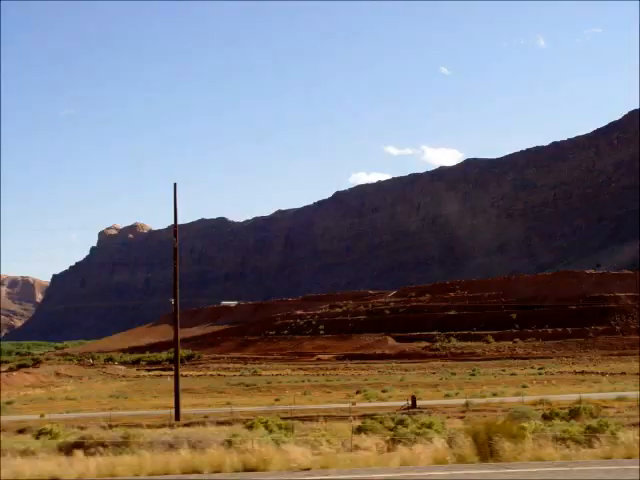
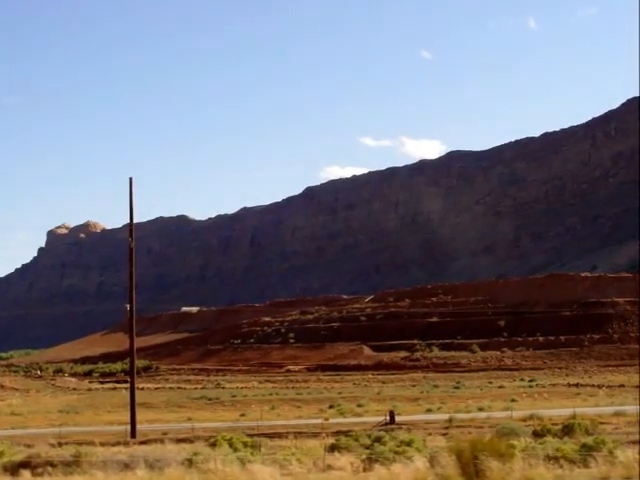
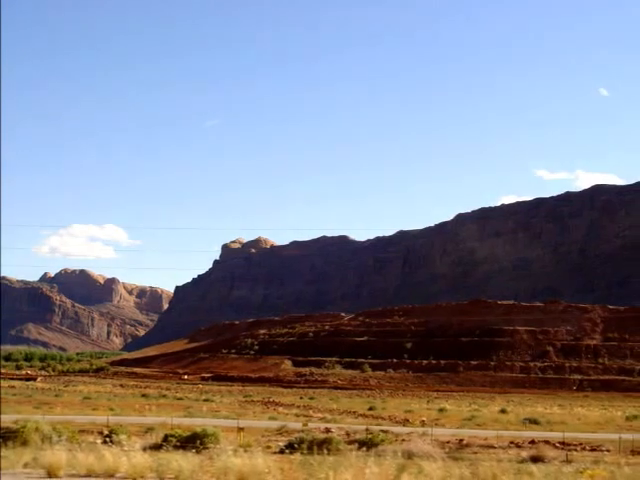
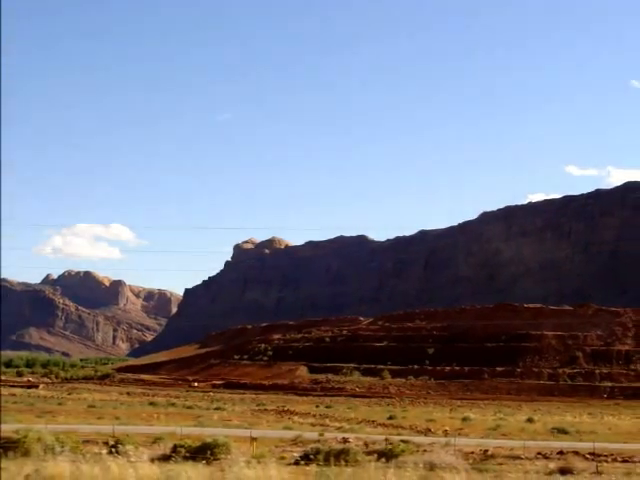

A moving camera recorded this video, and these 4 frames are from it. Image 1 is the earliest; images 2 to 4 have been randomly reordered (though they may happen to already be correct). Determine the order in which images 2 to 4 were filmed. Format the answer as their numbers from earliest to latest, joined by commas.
2, 4, 3
